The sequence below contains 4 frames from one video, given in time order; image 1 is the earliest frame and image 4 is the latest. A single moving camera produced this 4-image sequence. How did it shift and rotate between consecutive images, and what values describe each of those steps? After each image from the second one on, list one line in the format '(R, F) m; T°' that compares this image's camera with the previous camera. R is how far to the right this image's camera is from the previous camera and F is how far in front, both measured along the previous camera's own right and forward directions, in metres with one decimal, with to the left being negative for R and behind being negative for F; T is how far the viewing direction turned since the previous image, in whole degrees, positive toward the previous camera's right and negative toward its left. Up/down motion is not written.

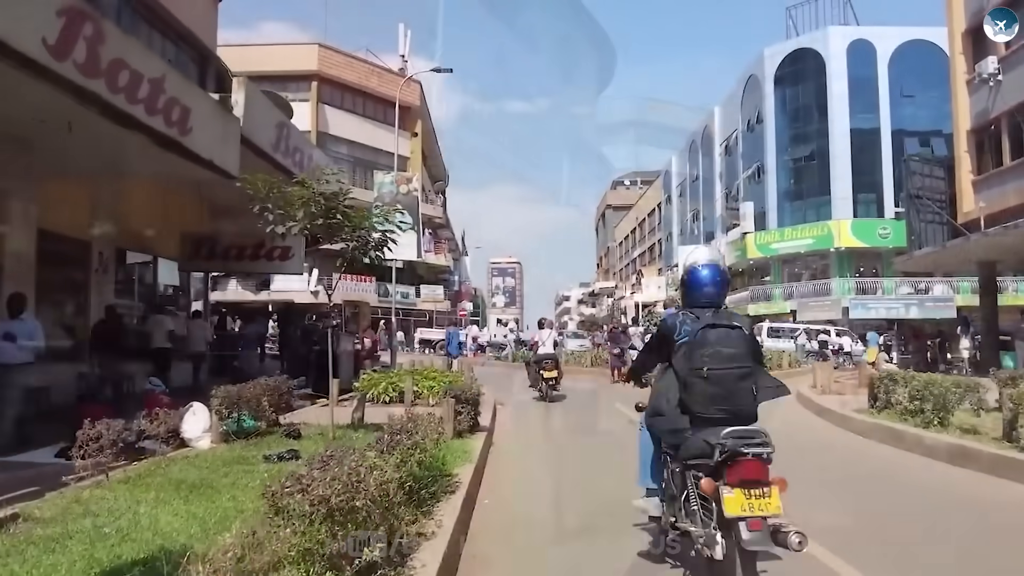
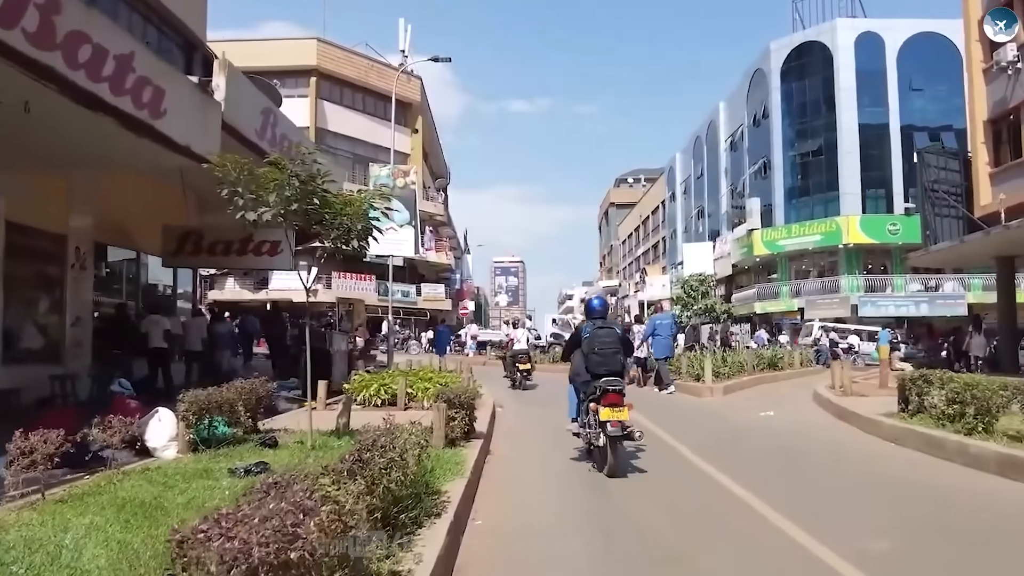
(0.0, +0.7) m; 0°
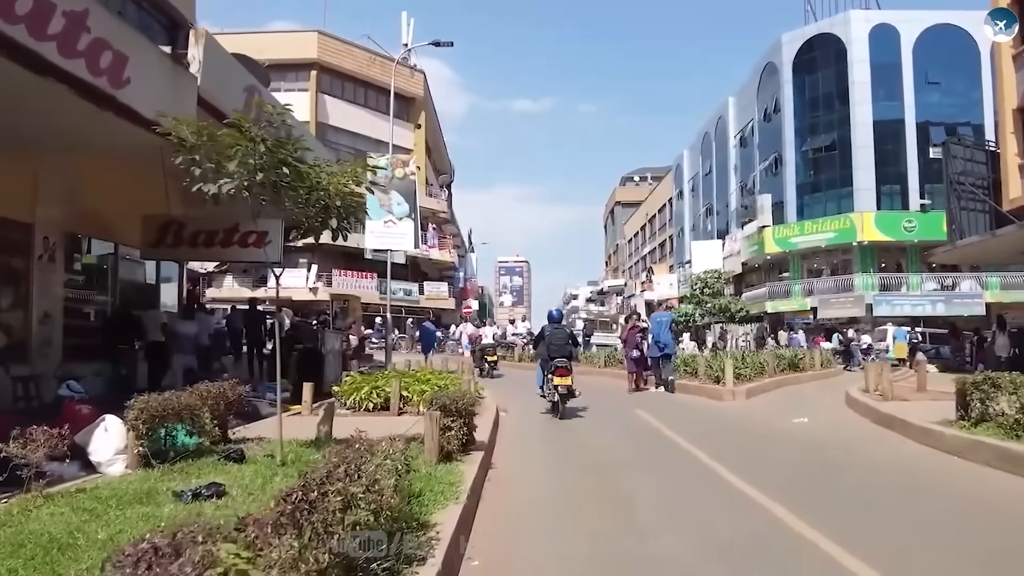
(0.0, +1.0) m; 0°
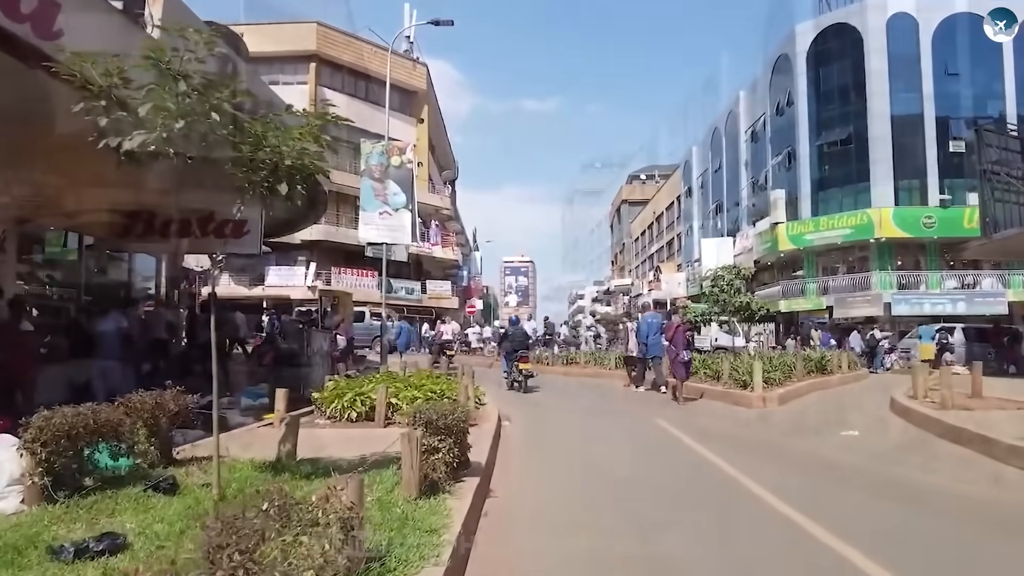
(0.0, +1.2) m; 0°
